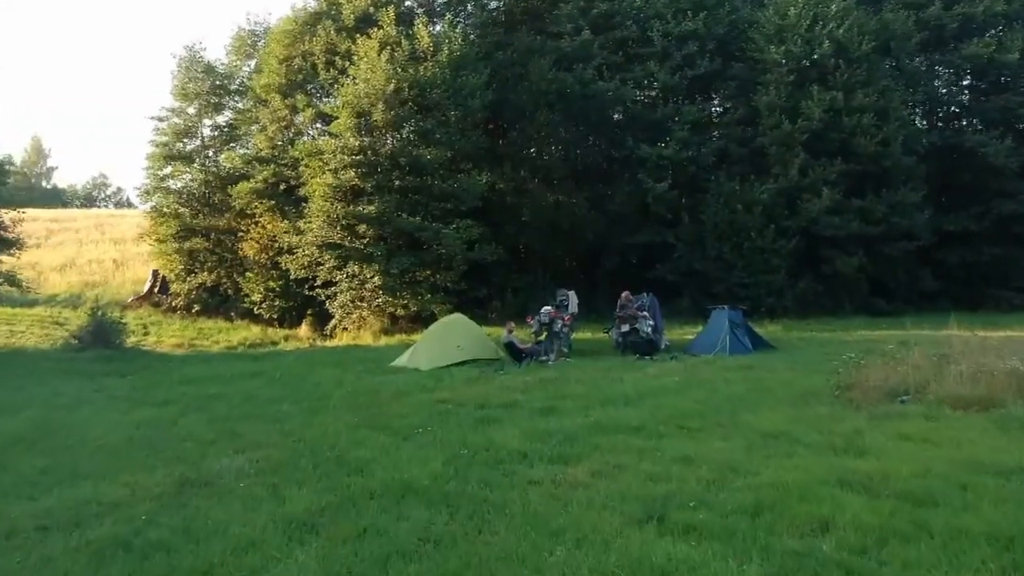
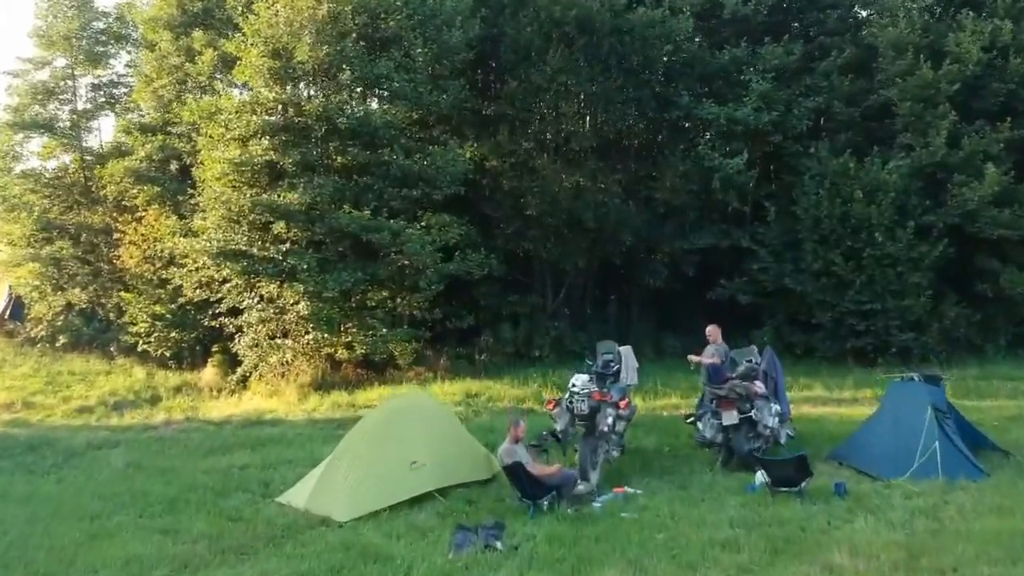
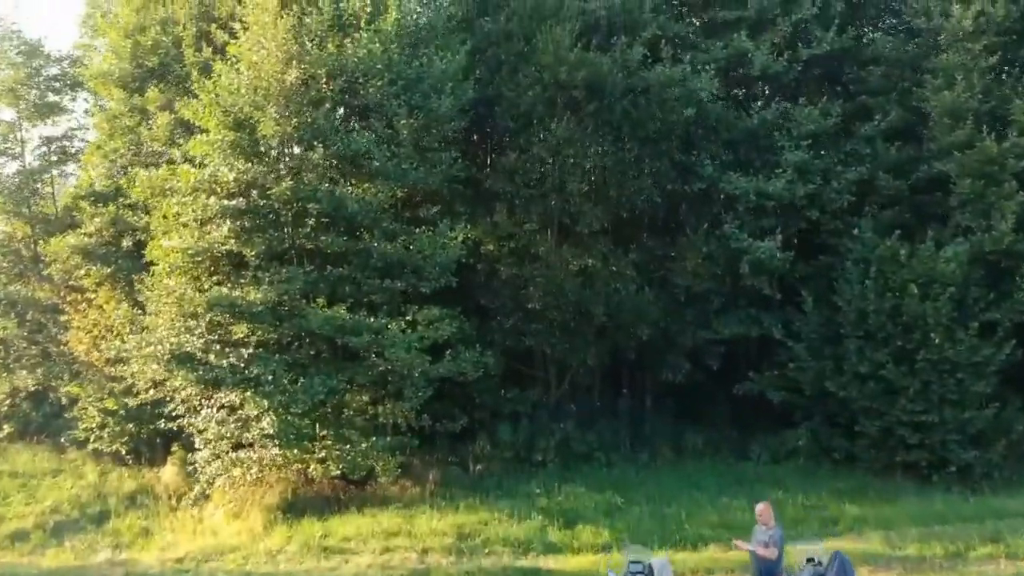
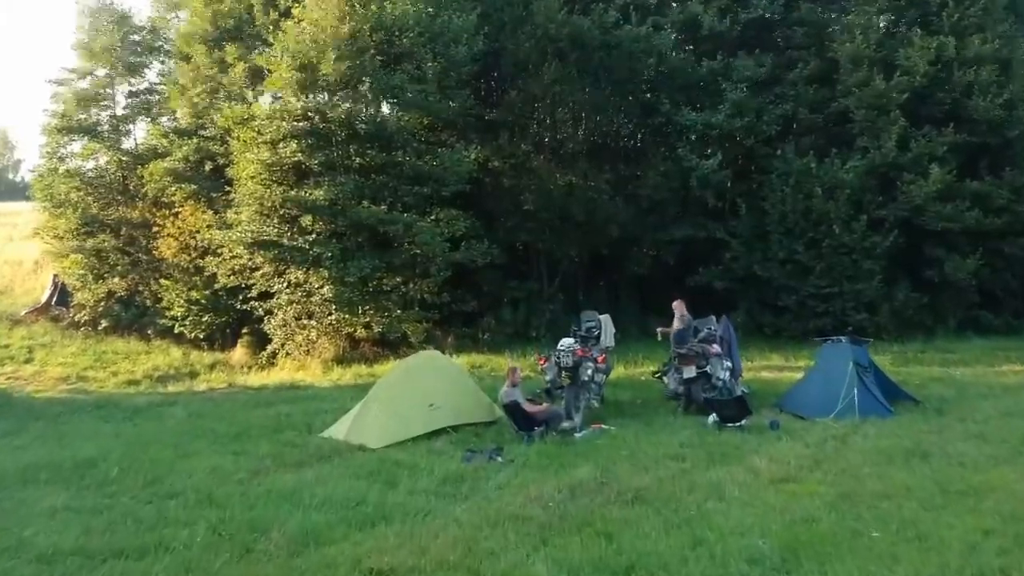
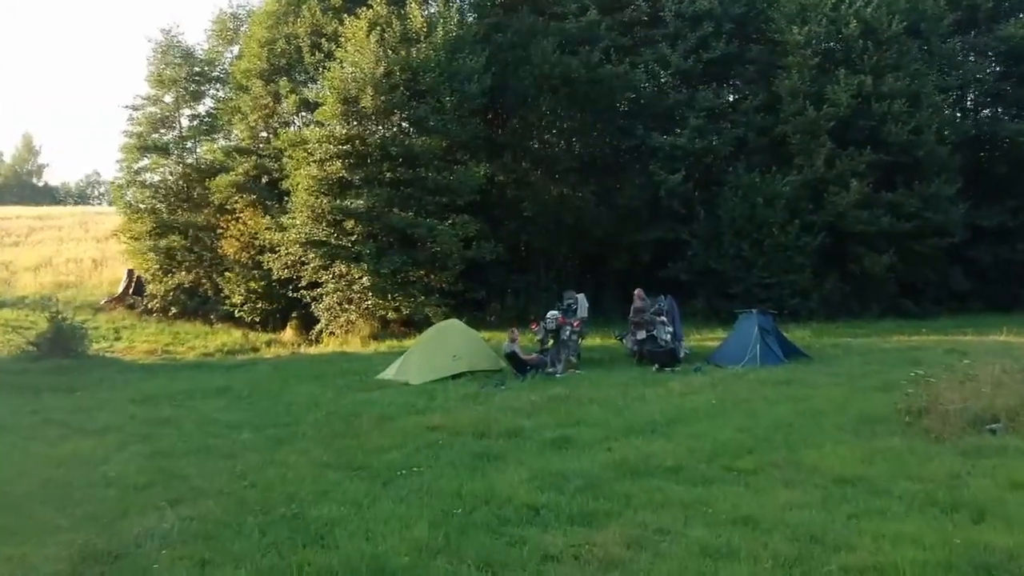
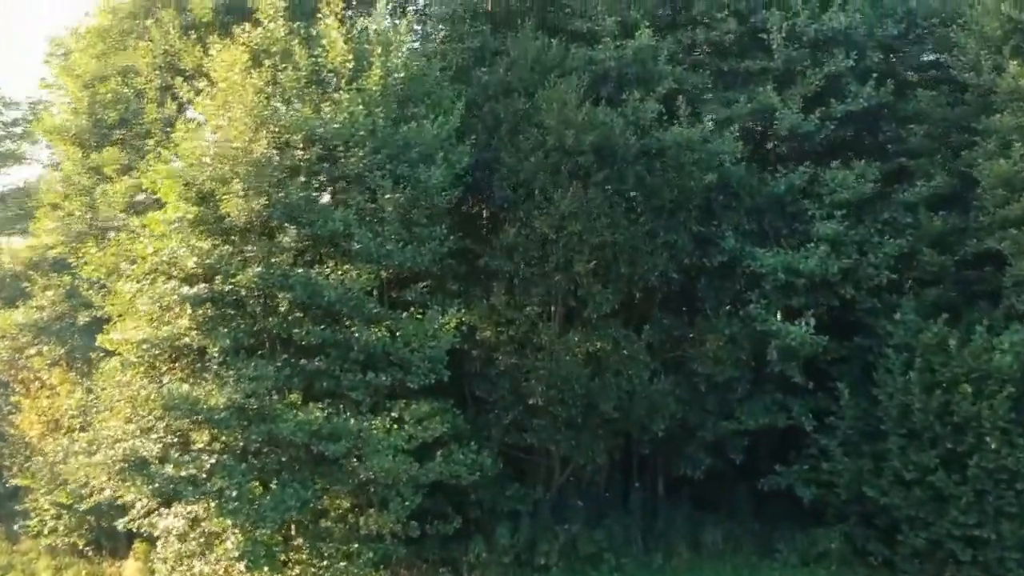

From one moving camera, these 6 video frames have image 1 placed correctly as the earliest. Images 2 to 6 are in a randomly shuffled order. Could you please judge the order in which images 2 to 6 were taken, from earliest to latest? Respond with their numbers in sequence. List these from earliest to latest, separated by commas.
5, 4, 2, 3, 6
